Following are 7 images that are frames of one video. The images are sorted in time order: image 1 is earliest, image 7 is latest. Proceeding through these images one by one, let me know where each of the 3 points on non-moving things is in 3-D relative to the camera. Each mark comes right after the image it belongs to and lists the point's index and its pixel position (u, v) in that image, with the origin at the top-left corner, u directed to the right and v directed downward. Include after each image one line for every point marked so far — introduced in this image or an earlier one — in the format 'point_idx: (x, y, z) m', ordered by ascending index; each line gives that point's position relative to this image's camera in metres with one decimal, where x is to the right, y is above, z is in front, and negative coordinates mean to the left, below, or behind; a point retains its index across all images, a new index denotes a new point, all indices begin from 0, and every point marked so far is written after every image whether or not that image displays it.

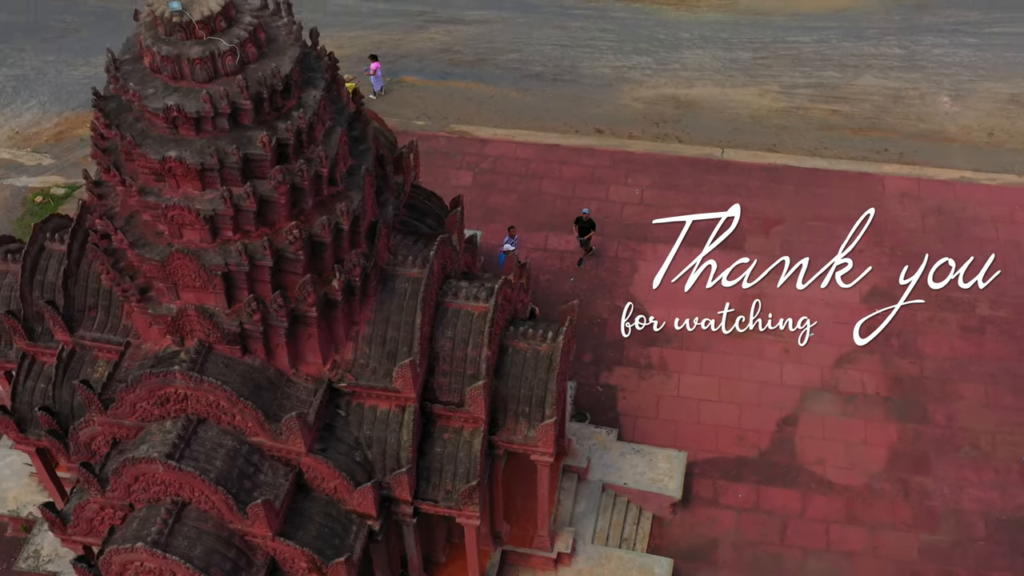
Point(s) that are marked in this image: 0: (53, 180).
0: (-6.8, +1.6, +17.1) m
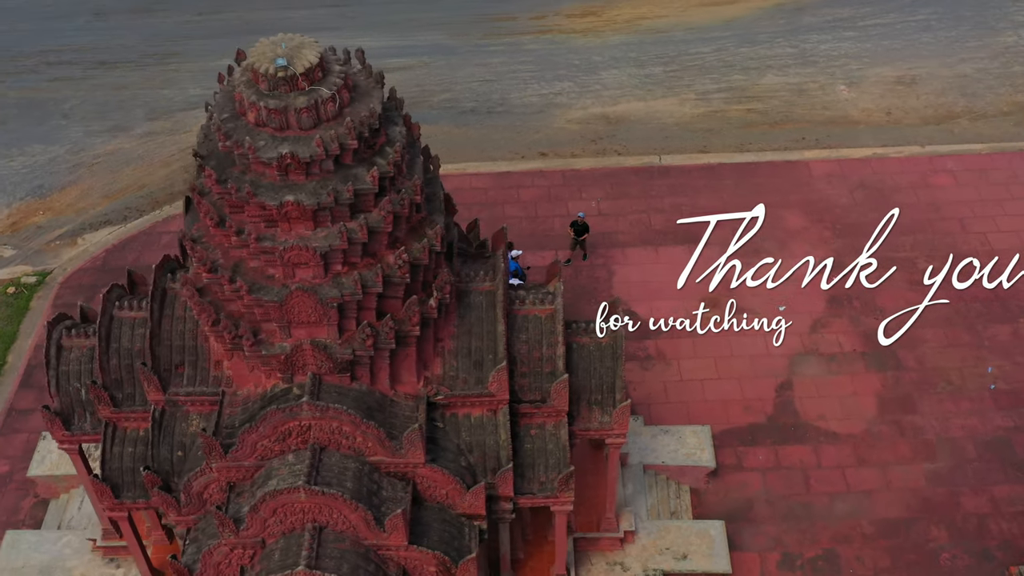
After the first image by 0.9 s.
0: (-7.3, +0.3, +17.0) m
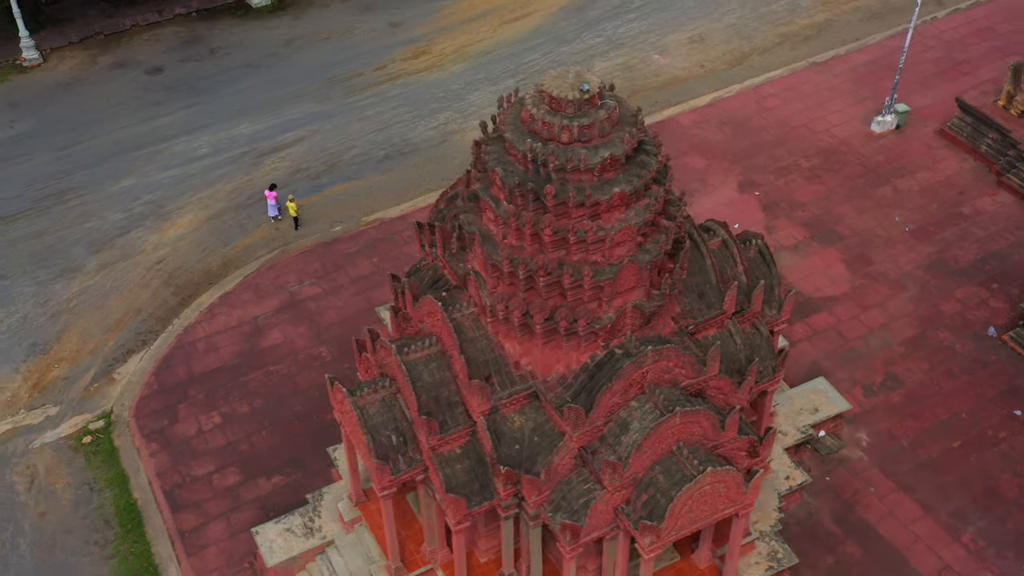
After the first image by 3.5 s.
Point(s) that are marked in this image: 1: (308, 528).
0: (-6.3, -1.9, +16.9) m
1: (-2.6, -3.0, +14.7) m
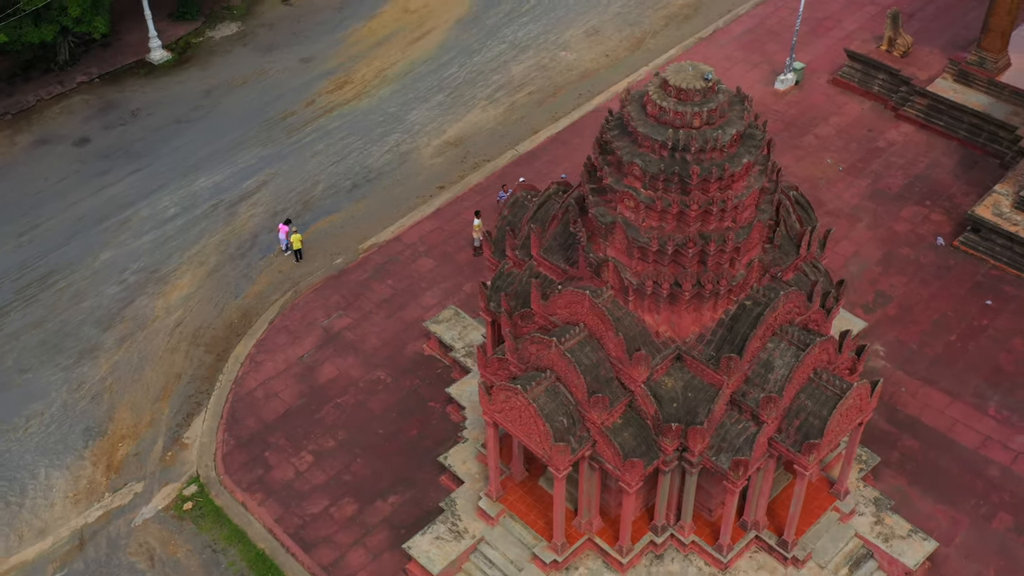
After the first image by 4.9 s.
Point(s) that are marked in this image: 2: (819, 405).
0: (-5.0, -2.9, +16.9) m
1: (-0.8, -3.3, +15.6) m
2: (+3.7, -1.4, +13.8) m
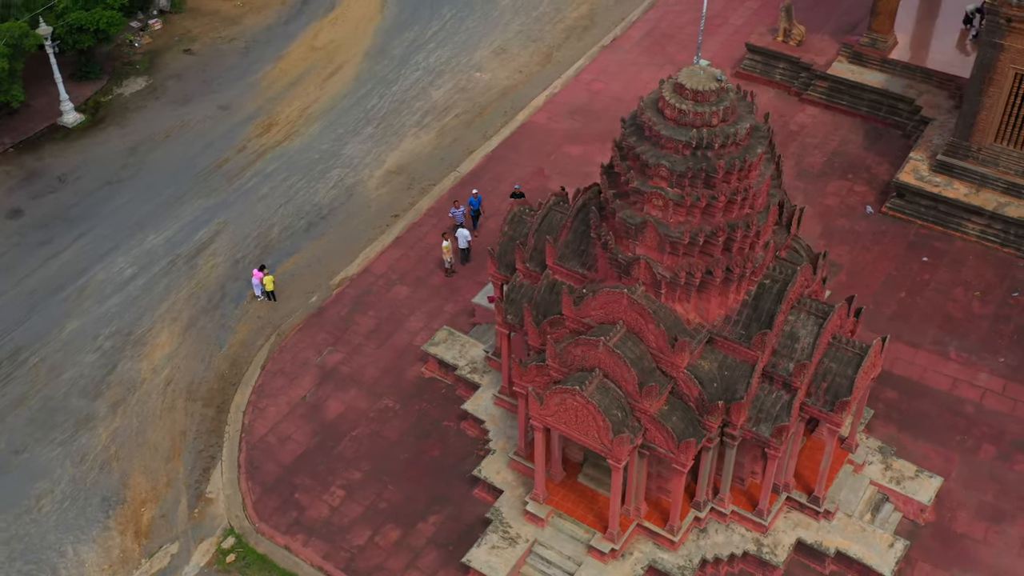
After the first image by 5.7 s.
0: (-4.5, -3.7, +16.8) m
1: (0.0, -3.5, +16.2) m
2: (+4.3, -1.0, +15.1) m
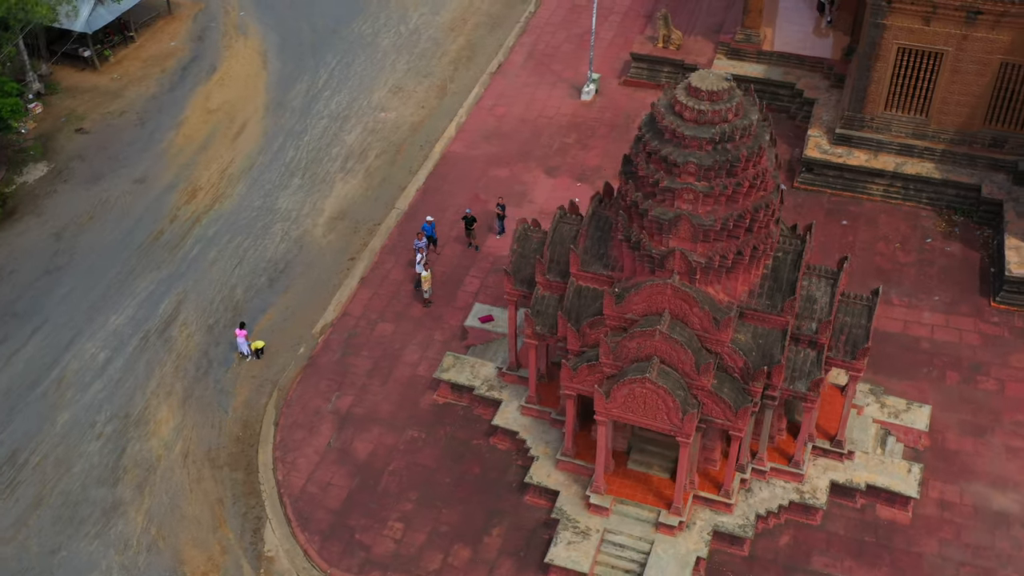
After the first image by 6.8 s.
0: (-3.4, -4.6, +17.0) m
1: (+1.0, -3.6, +17.1) m
2: (+5.0, -0.4, +16.9) m
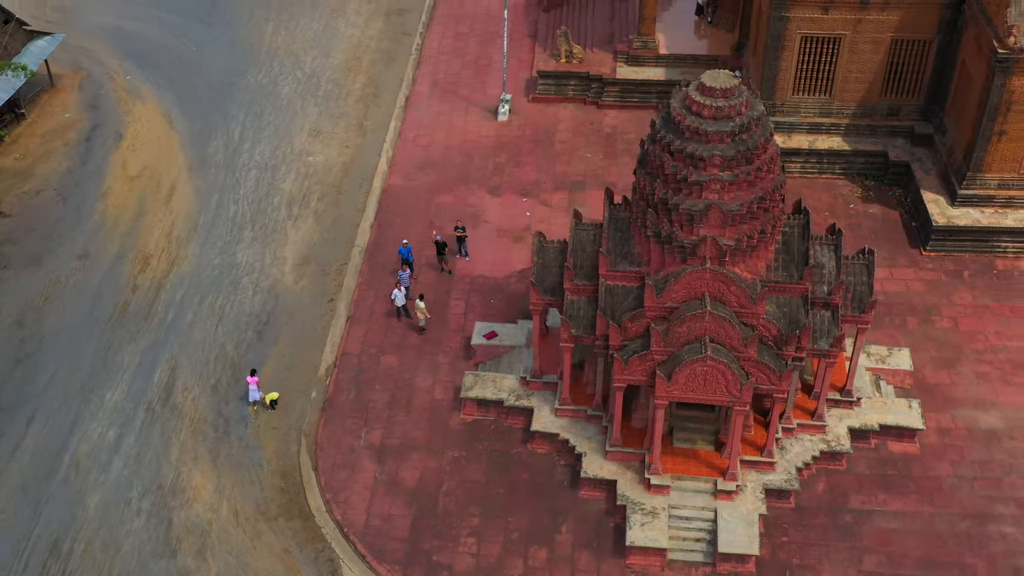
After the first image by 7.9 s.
0: (-1.9, -5.2, +17.3) m
1: (+2.2, -3.6, +18.3) m
2: (+5.6, +0.2, +18.8) m
